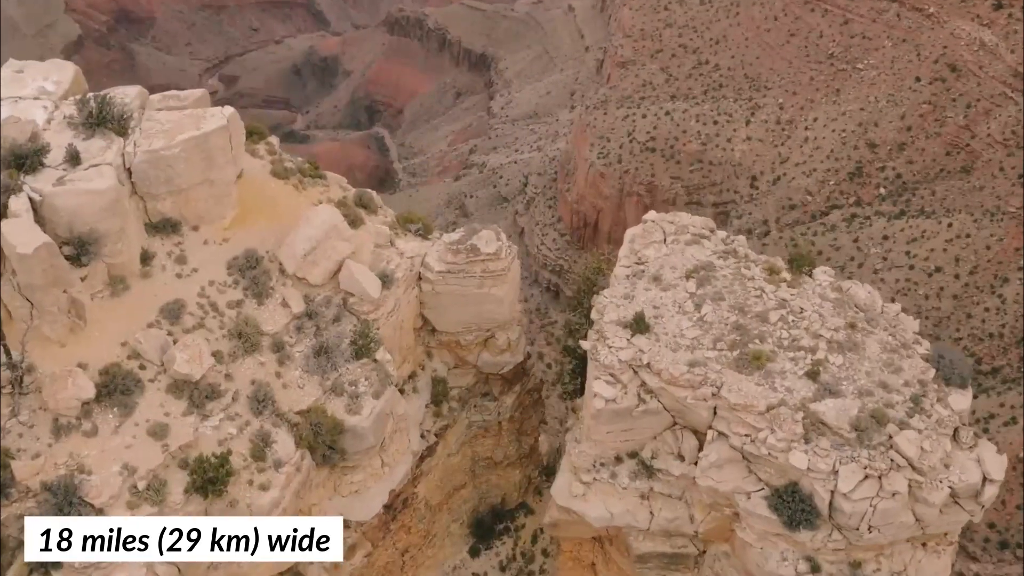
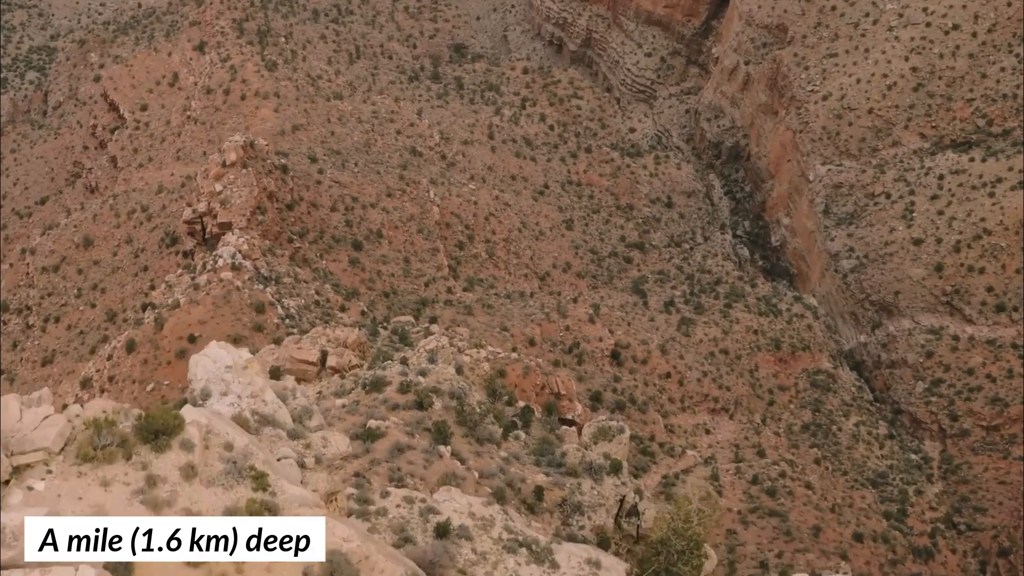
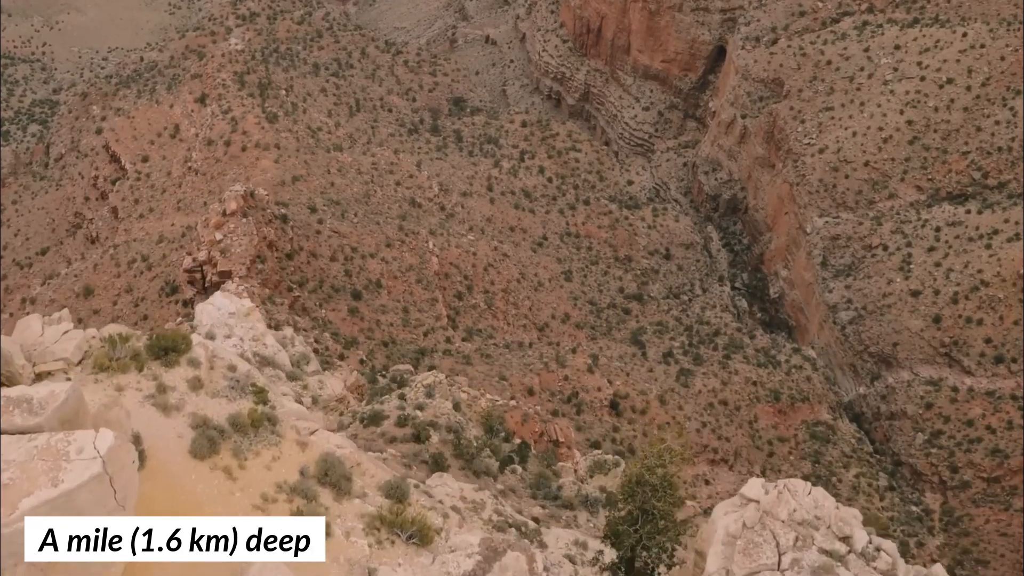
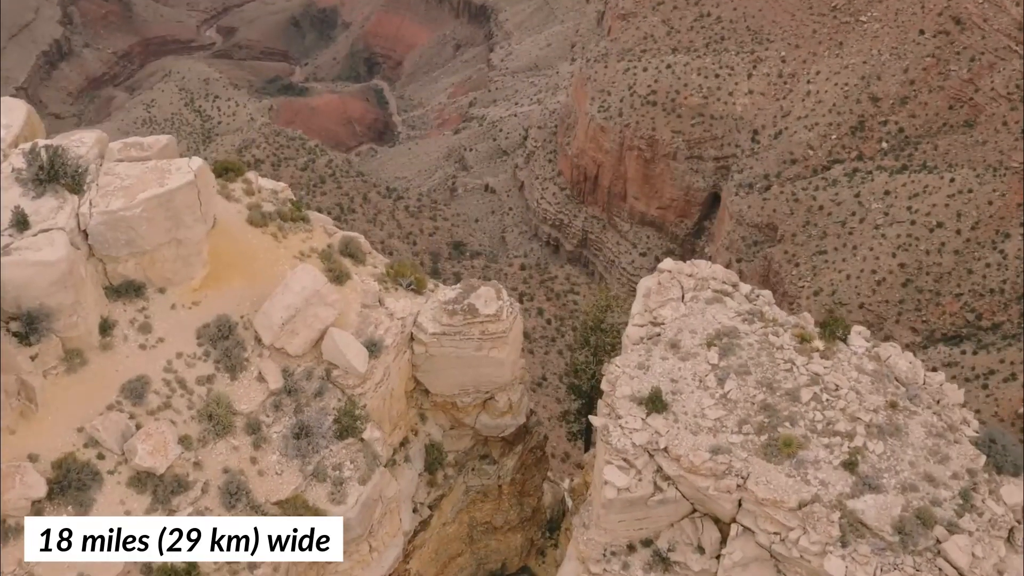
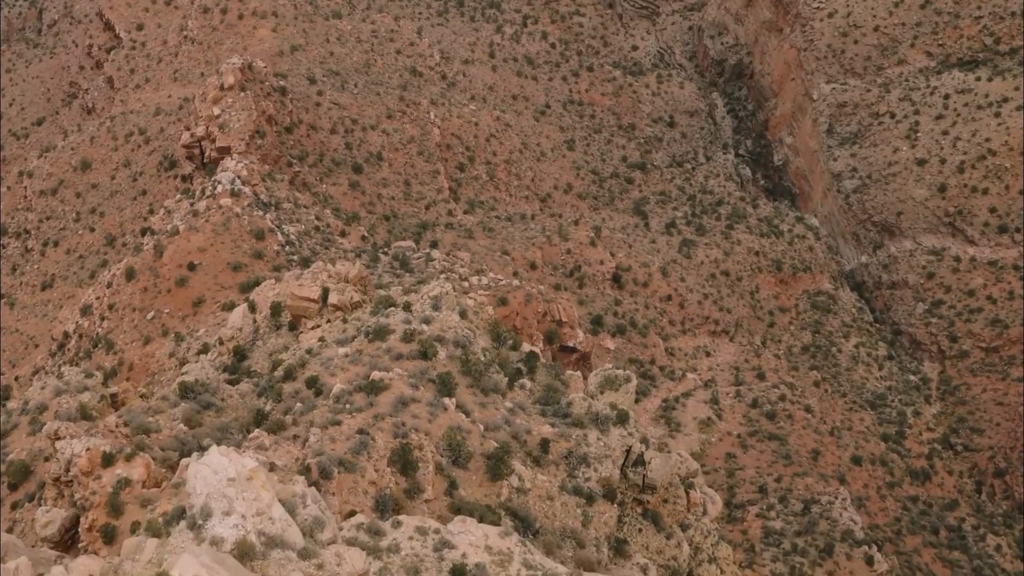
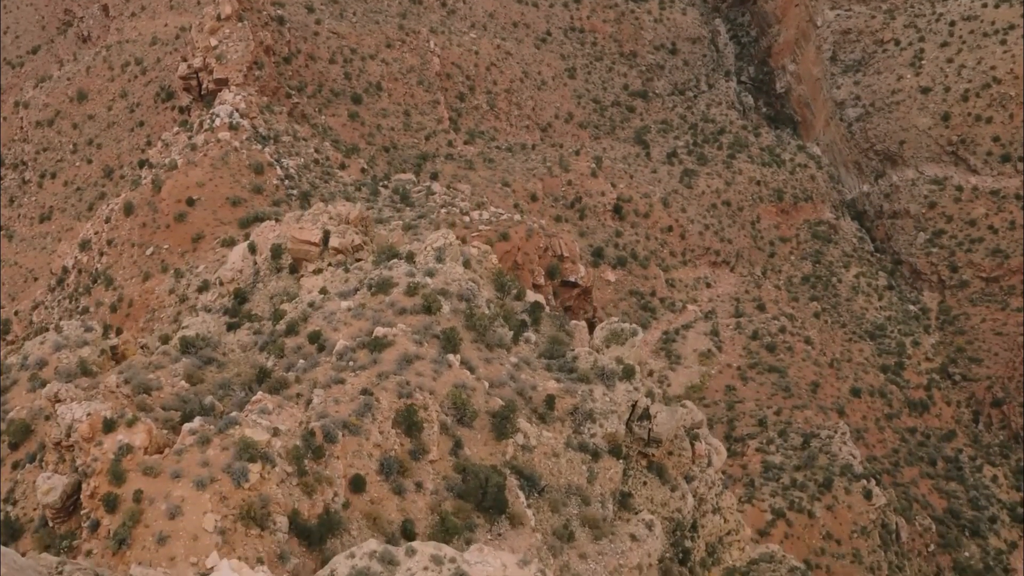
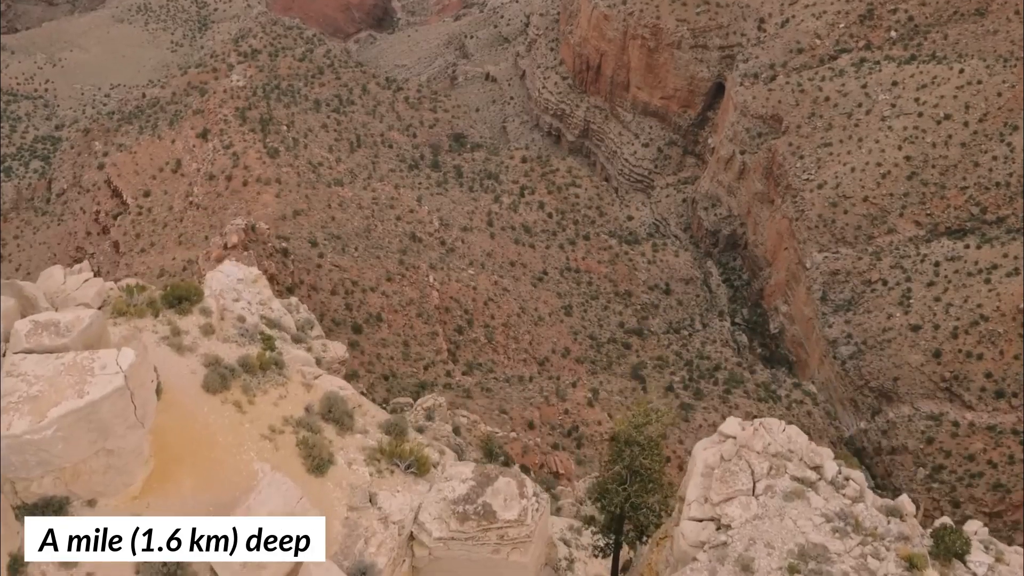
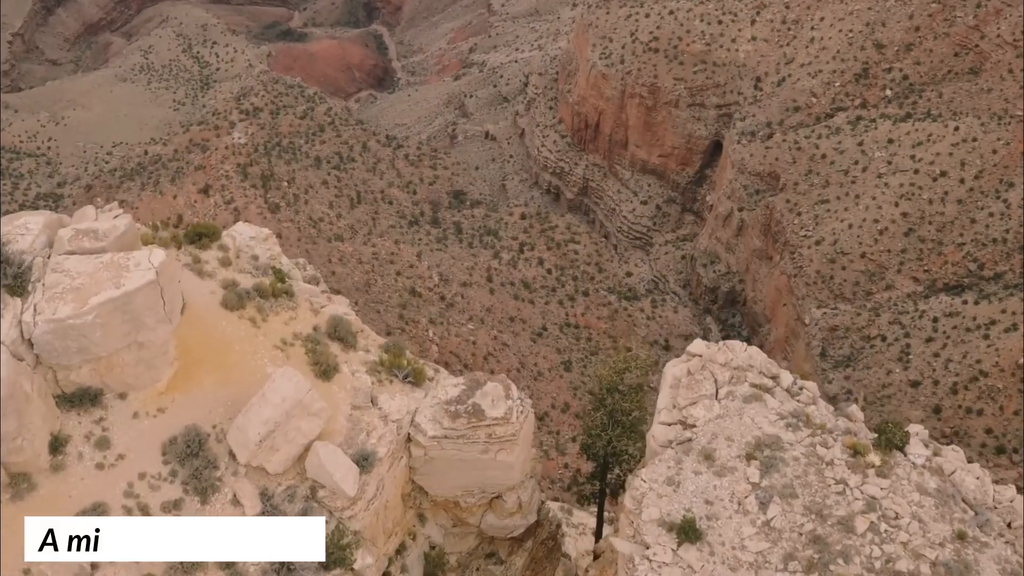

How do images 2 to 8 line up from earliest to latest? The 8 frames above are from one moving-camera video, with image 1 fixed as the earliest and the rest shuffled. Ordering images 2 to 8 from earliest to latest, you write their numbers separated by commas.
4, 8, 7, 3, 2, 5, 6
